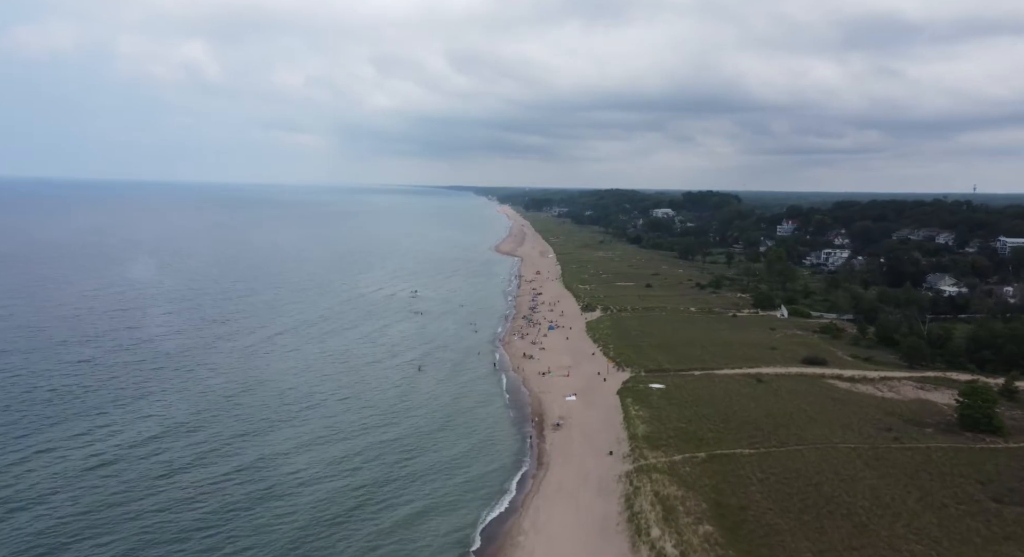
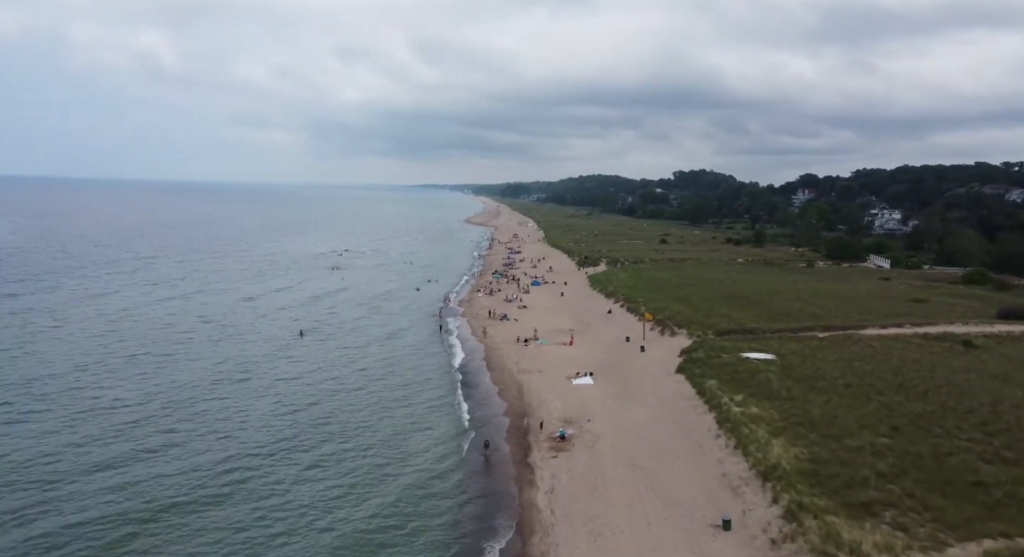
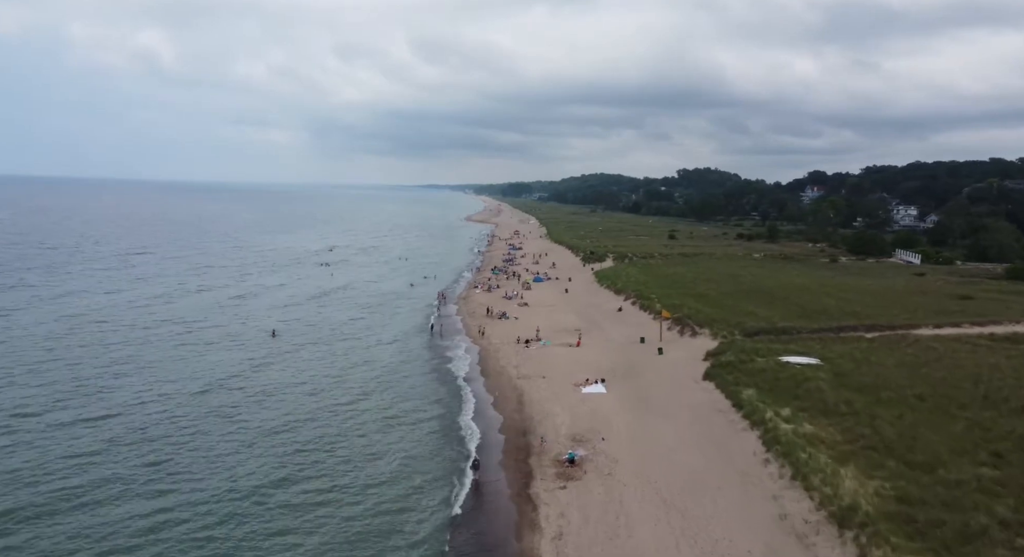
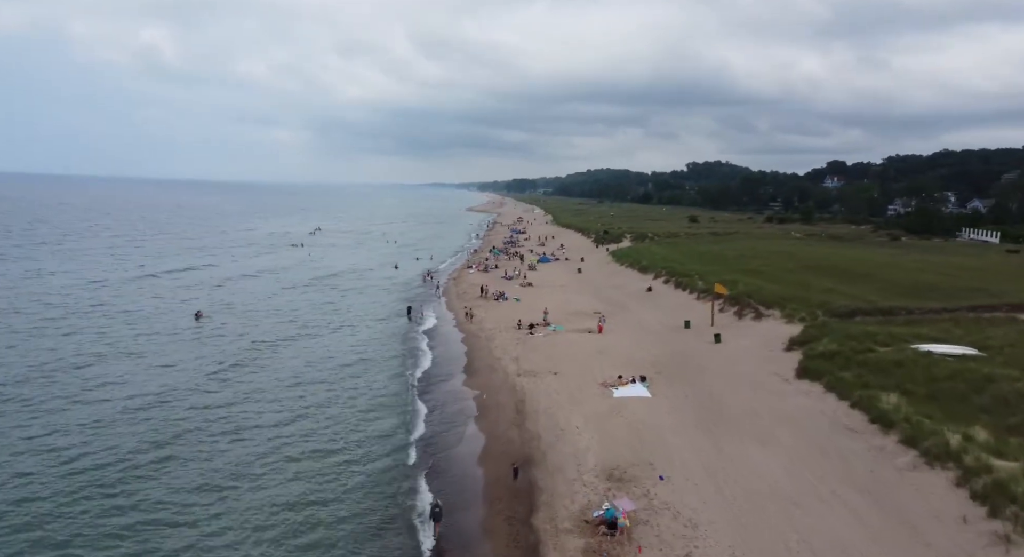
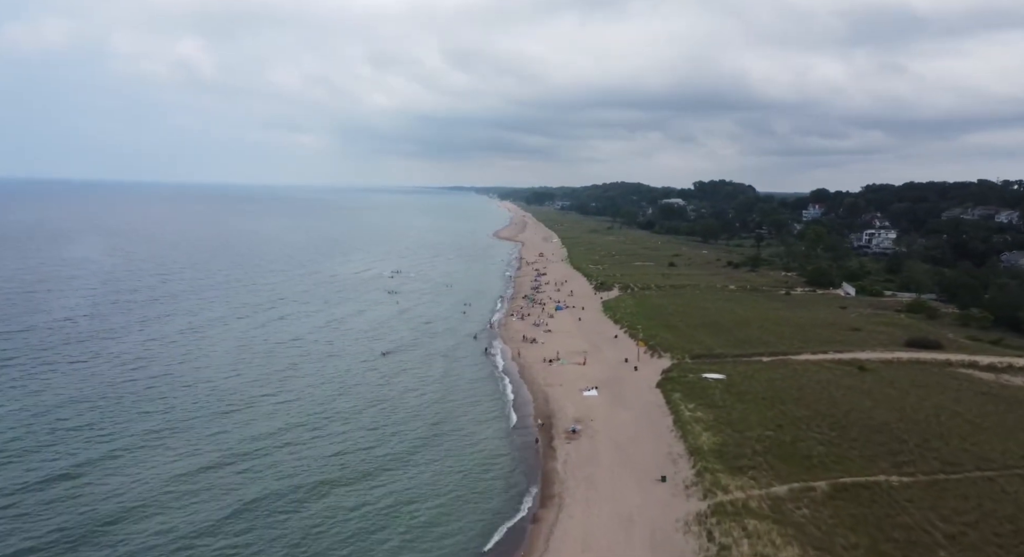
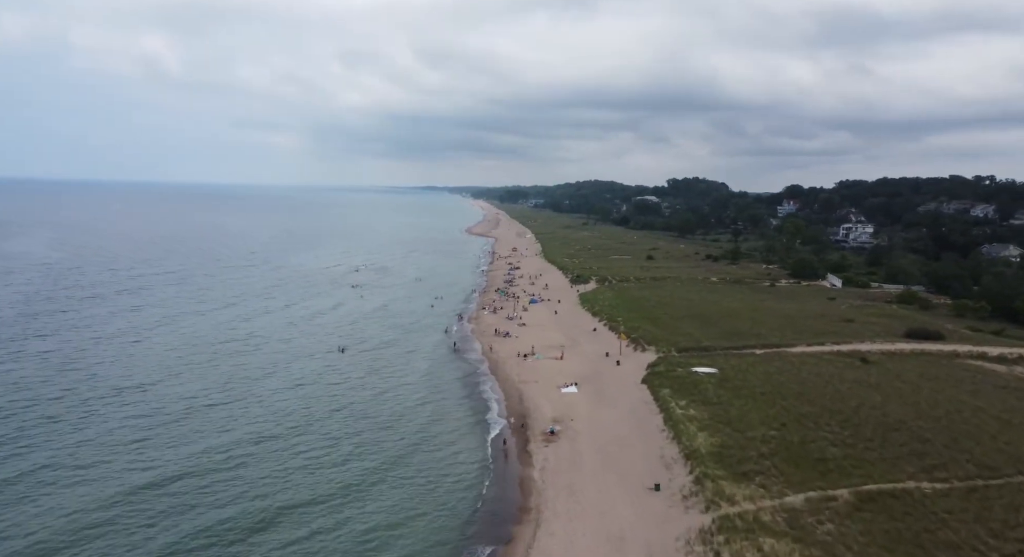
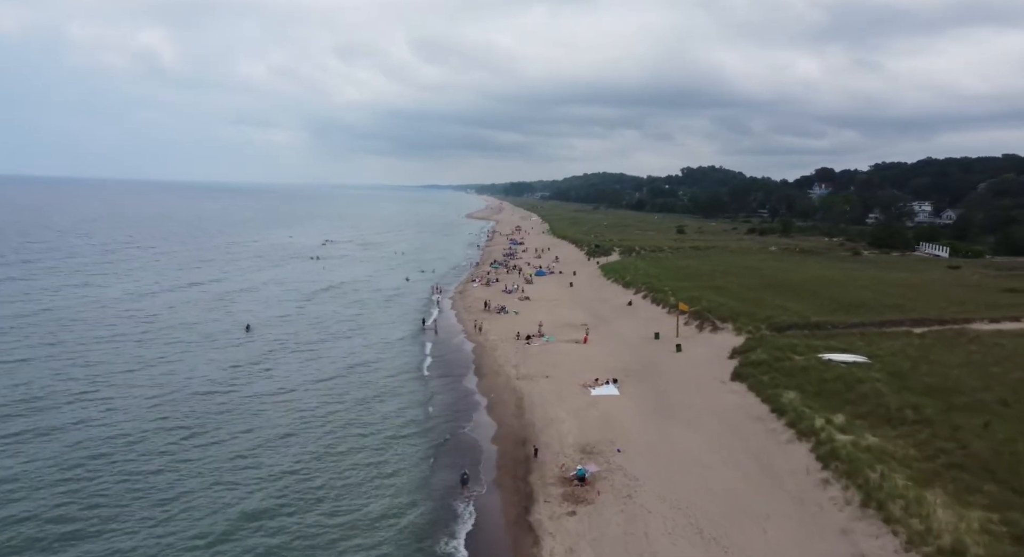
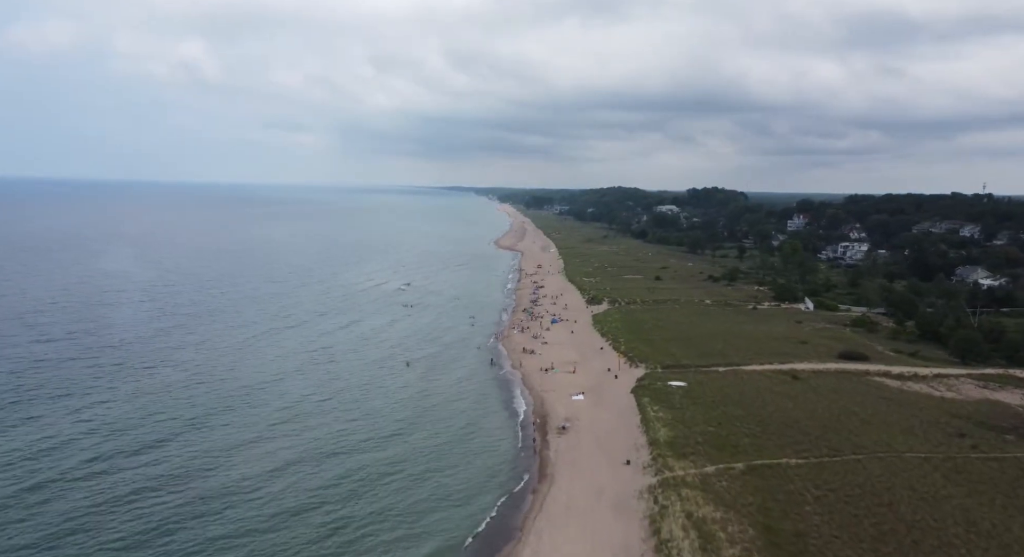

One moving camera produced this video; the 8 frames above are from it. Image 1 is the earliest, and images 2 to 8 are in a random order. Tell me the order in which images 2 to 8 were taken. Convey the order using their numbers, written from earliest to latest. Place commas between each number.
8, 5, 6, 2, 3, 7, 4
